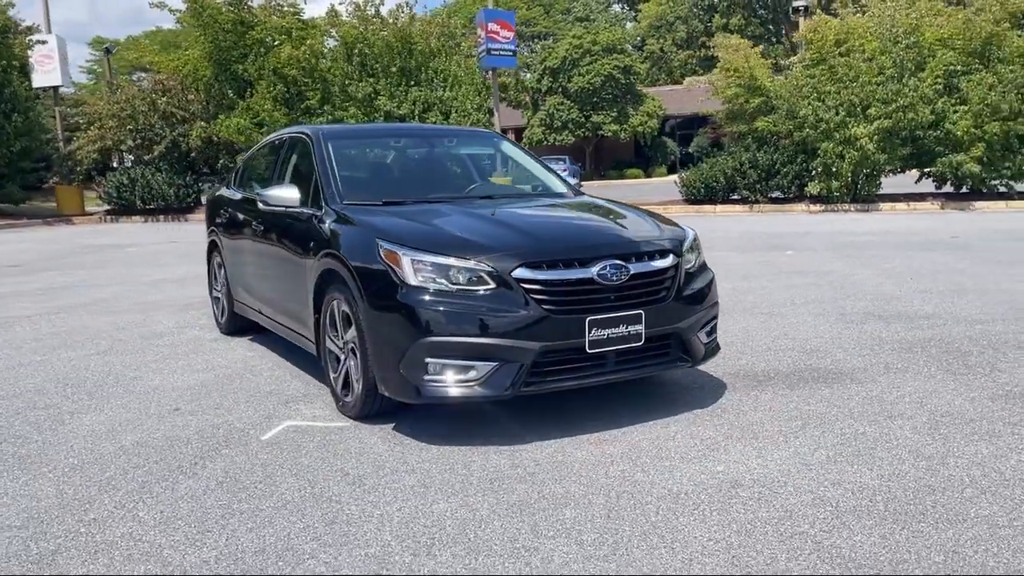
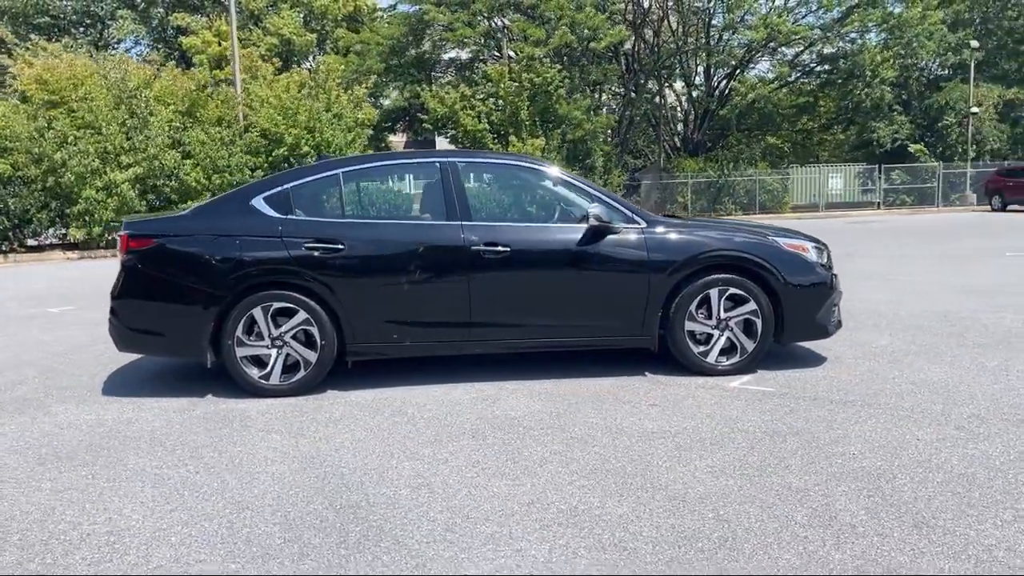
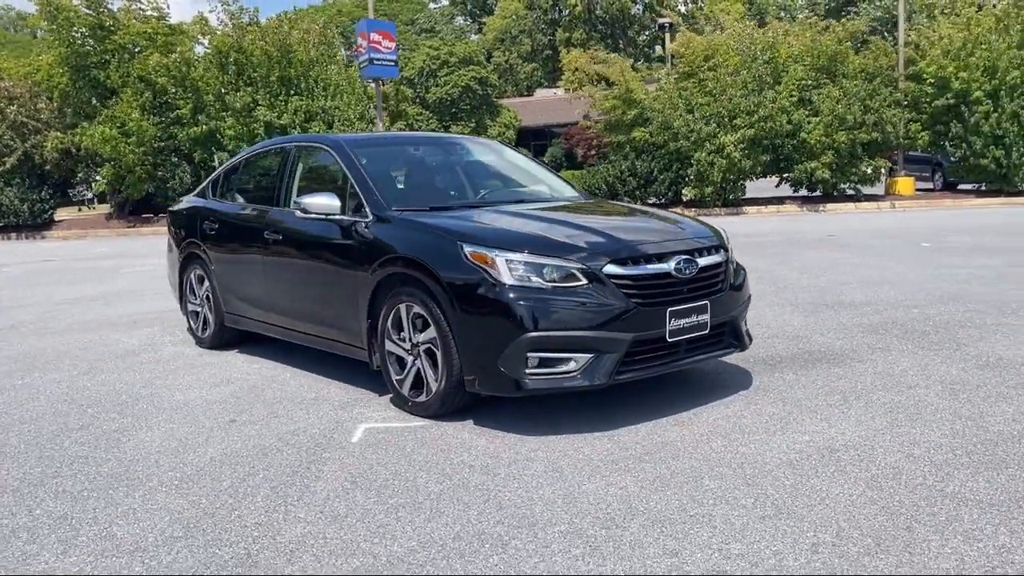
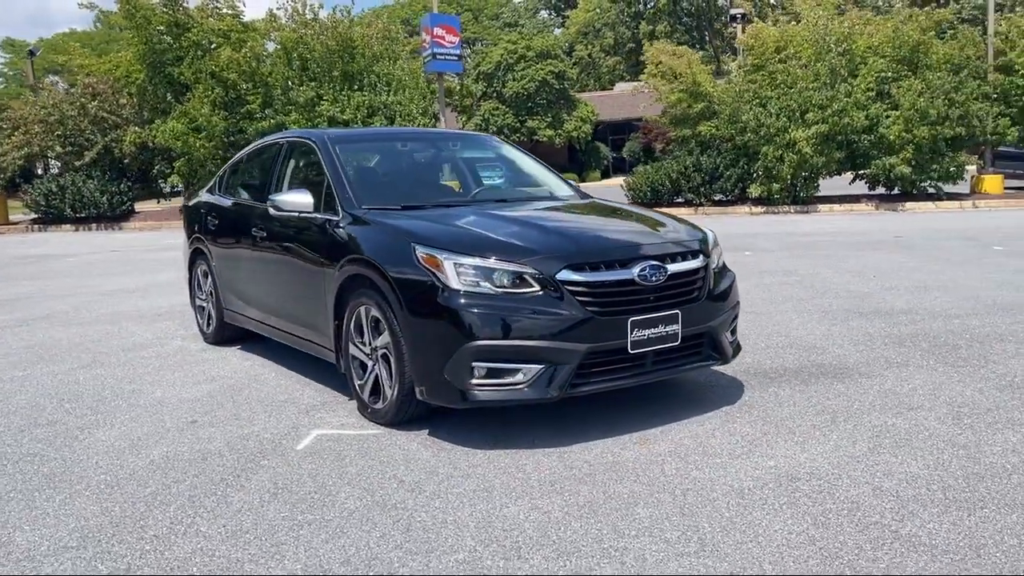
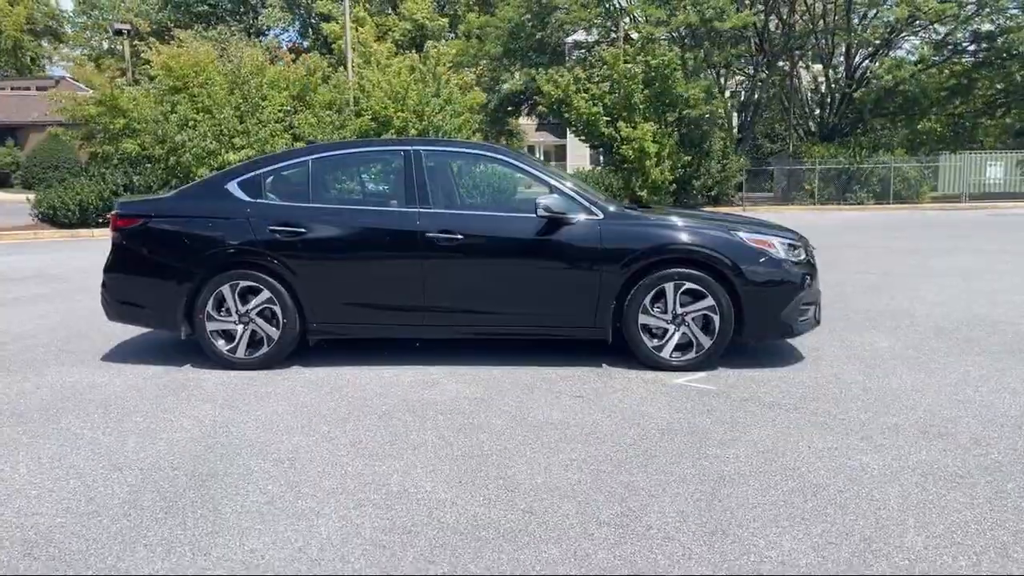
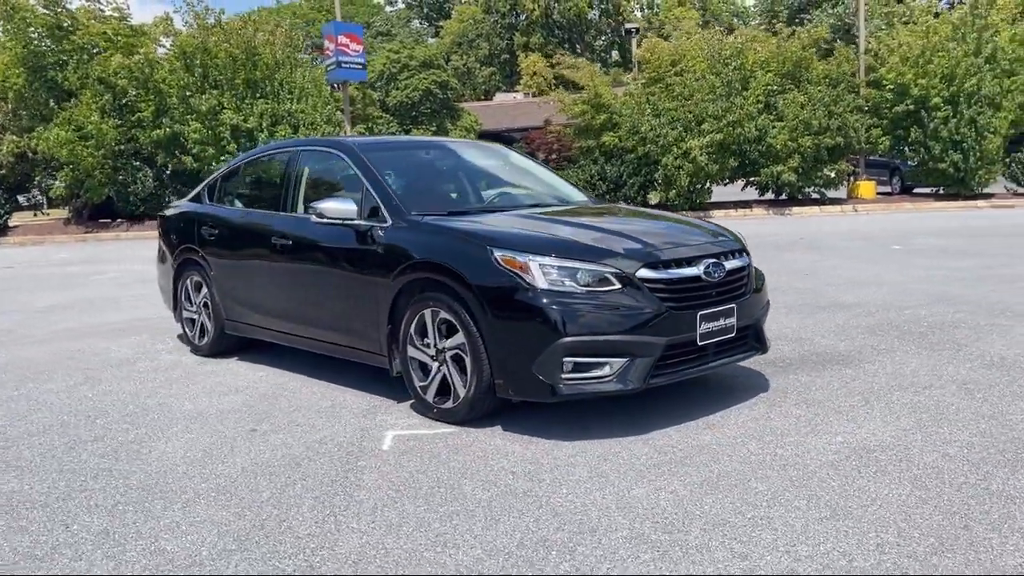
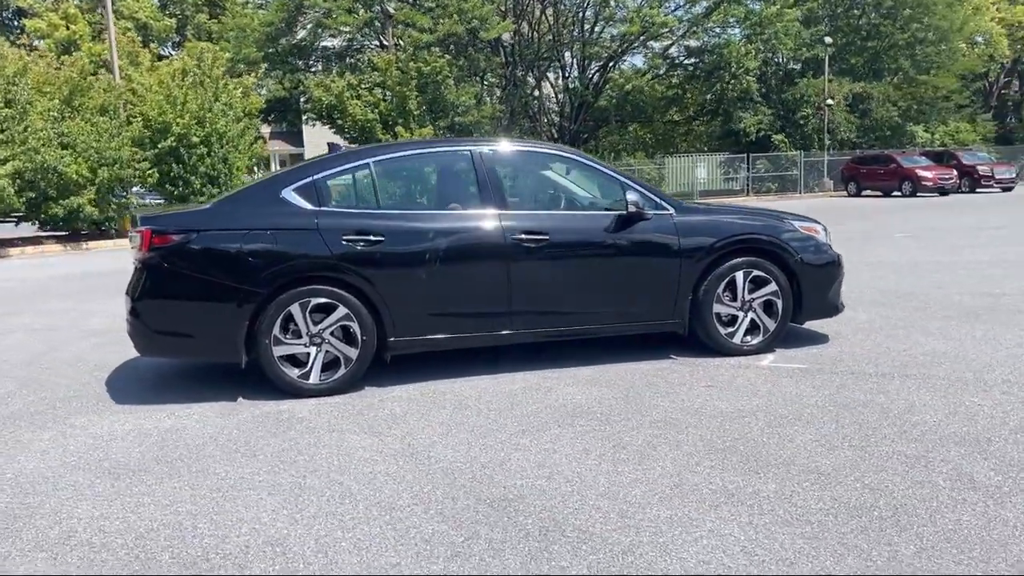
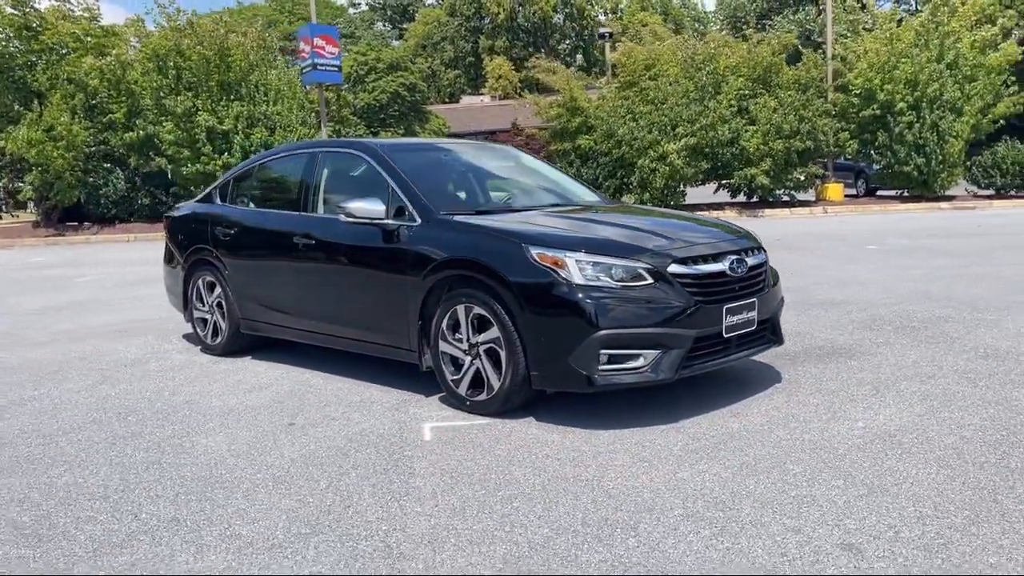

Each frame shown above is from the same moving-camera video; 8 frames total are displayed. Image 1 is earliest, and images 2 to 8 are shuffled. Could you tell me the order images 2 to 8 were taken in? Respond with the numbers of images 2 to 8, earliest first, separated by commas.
4, 3, 6, 8, 5, 2, 7
